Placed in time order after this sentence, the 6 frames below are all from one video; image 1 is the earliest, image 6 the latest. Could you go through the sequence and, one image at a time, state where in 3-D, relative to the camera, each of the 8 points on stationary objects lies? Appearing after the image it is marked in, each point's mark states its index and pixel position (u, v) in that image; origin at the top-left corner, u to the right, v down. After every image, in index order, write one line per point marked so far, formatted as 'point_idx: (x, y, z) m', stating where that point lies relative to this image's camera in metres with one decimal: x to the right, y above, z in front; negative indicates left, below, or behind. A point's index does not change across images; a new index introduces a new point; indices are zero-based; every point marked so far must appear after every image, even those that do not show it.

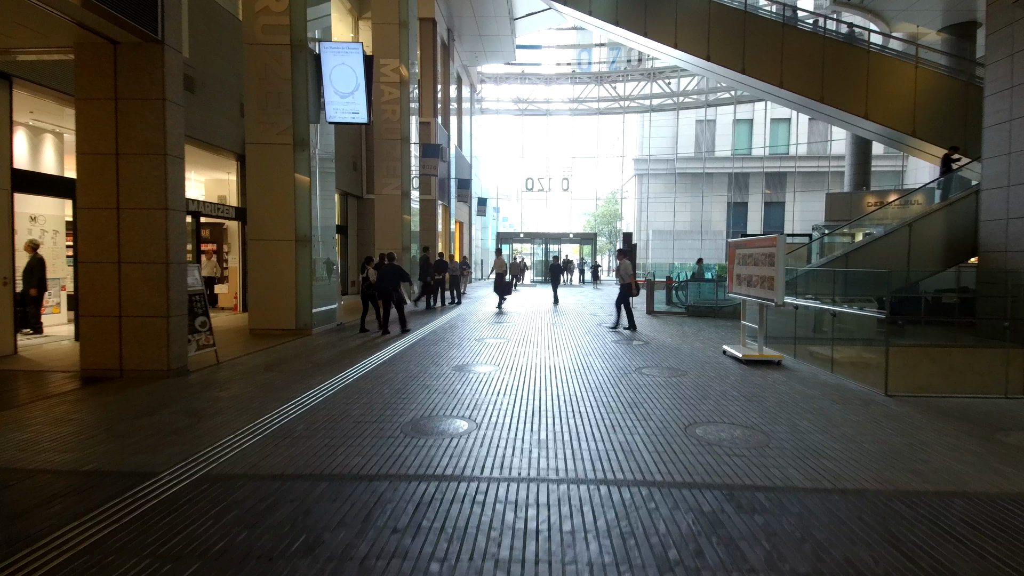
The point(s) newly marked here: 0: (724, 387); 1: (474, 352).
0: (+2.6, -1.2, +6.5) m
1: (-0.6, -1.0, +8.6) m
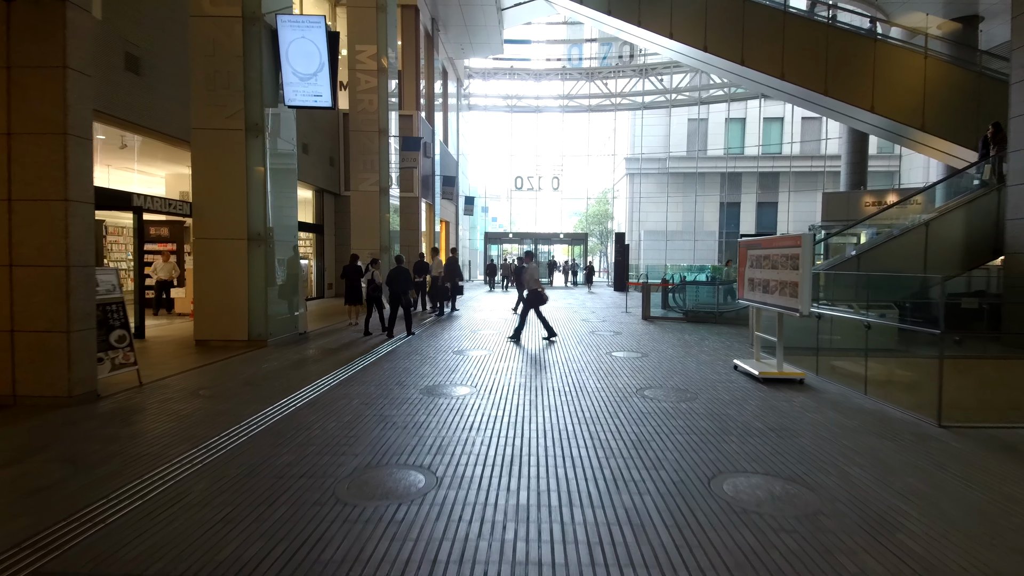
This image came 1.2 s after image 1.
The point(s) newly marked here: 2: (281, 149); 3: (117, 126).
0: (+2.3, -1.3, +5.4) m
1: (-0.9, -1.1, +7.4) m
2: (-4.3, +2.5, +9.7) m
3: (-8.1, +3.4, +10.9) m
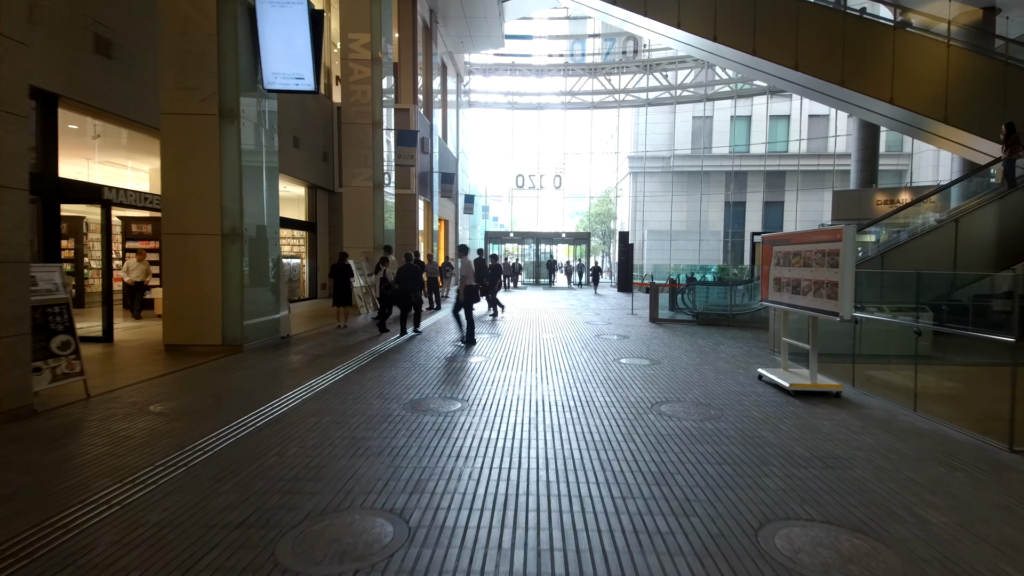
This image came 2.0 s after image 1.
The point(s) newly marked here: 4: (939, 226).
0: (+2.3, -1.3, +4.6) m
1: (-0.9, -1.1, +6.6) m
2: (-4.3, +2.5, +8.9) m
3: (-8.1, +3.4, +10.1) m
4: (+8.9, +1.3, +11.1) m
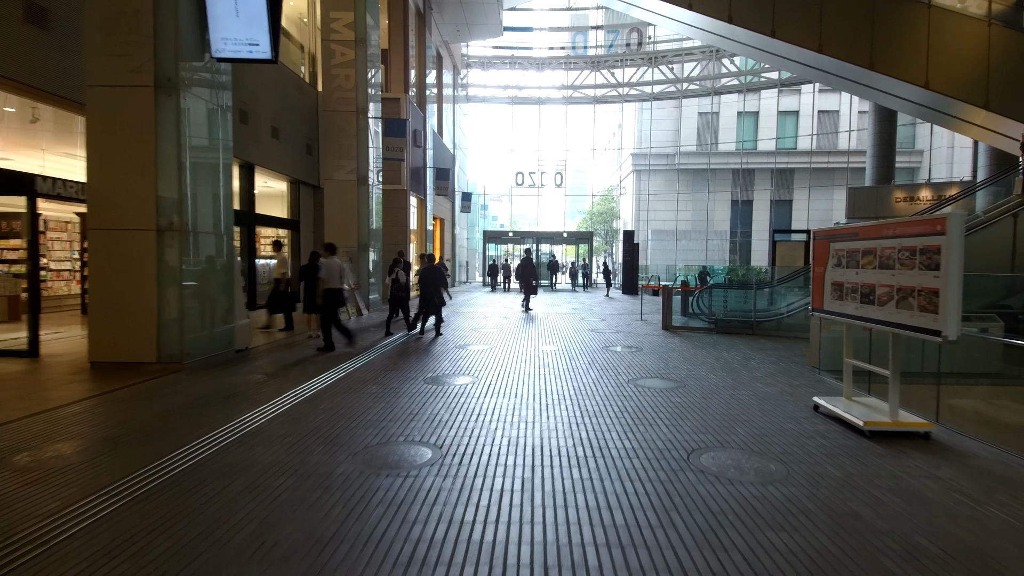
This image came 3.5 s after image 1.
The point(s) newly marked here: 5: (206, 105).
0: (+2.2, -1.4, +3.2) m
1: (-1.0, -1.2, +5.3) m
2: (-4.4, +2.5, +7.6) m
3: (-8.2, +3.3, +8.8) m
4: (+8.8, +1.2, +9.7) m
5: (-4.4, +2.6, +7.5) m
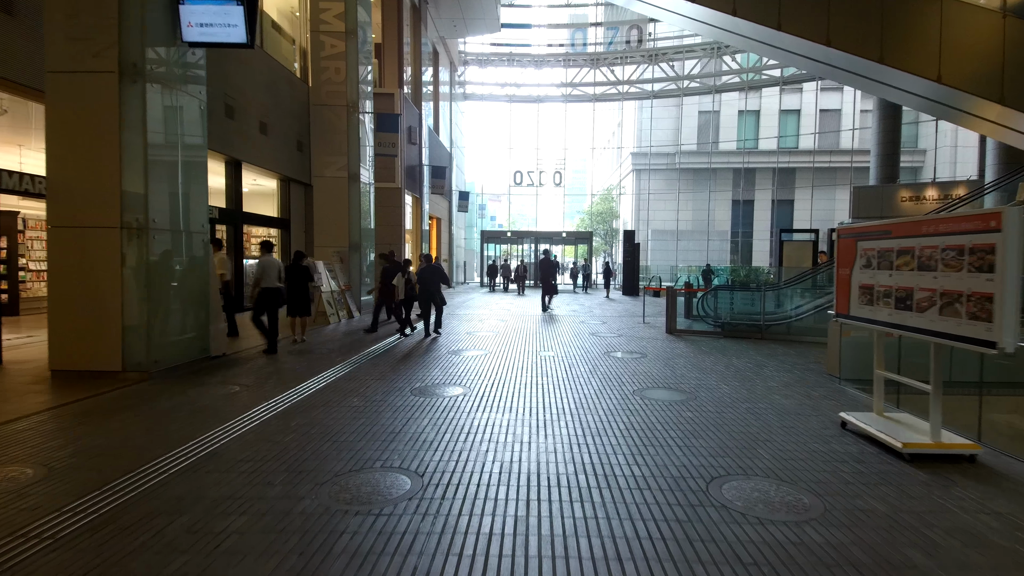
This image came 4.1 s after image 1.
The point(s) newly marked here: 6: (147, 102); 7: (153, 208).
0: (+2.2, -1.4, +2.7) m
1: (-1.0, -1.2, +4.8) m
2: (-4.4, +2.4, +7.0) m
3: (-8.3, +3.2, +8.2) m
4: (+8.8, +1.2, +9.2) m
5: (-4.4, +2.6, +7.0) m
6: (-4.5, +2.4, +6.5) m
7: (-4.4, +1.1, +6.6) m
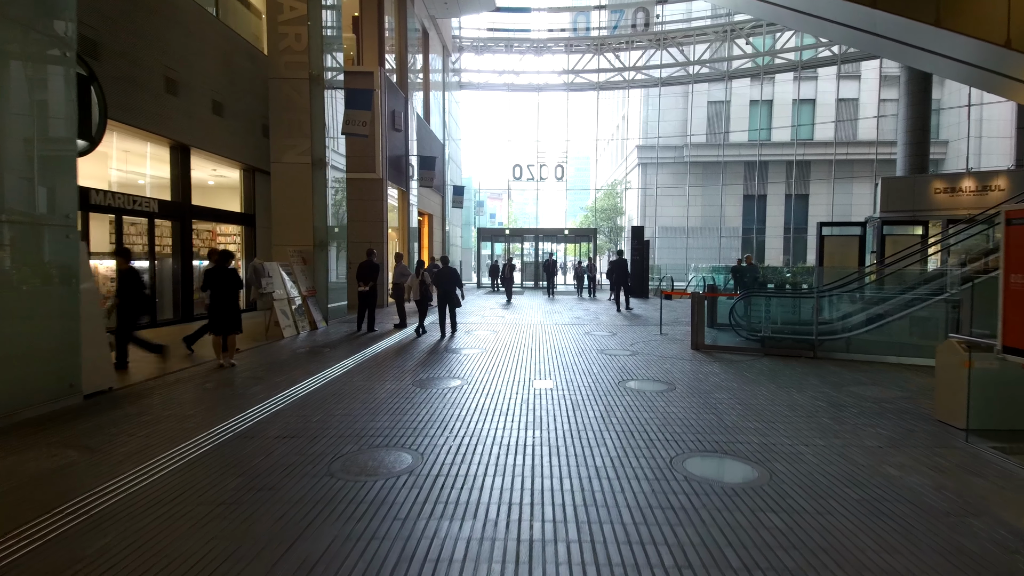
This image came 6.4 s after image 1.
0: (+2.0, -1.5, +0.7) m
1: (-1.2, -1.3, +2.8) m
2: (-4.6, +2.3, +5.1) m
3: (-8.5, +3.1, +6.3) m
4: (+8.6, +1.1, +7.2) m
5: (-4.6, +2.4, +5.0) m
6: (-4.7, +2.2, +4.6) m
7: (-4.6, +0.9, +4.6) m
